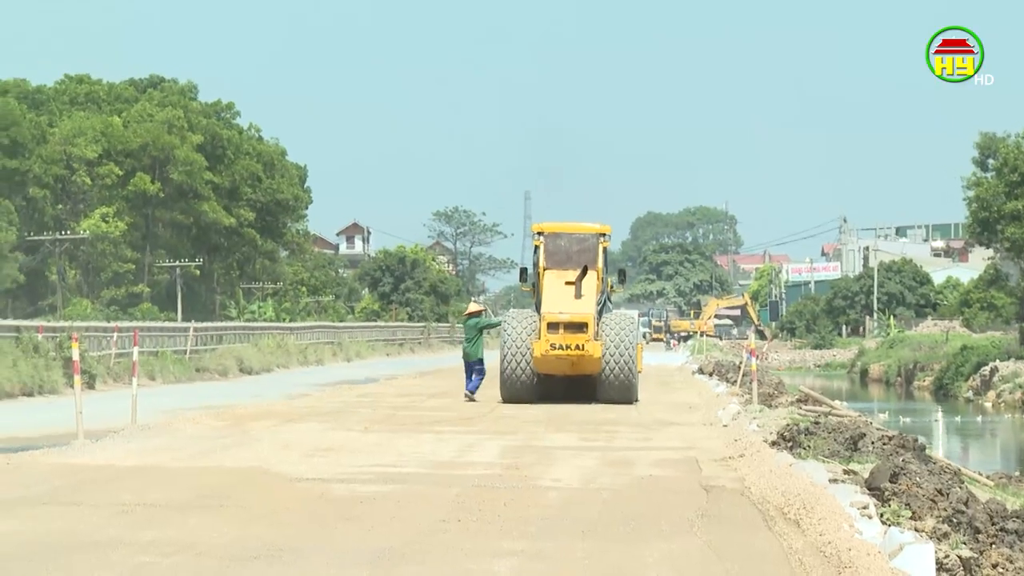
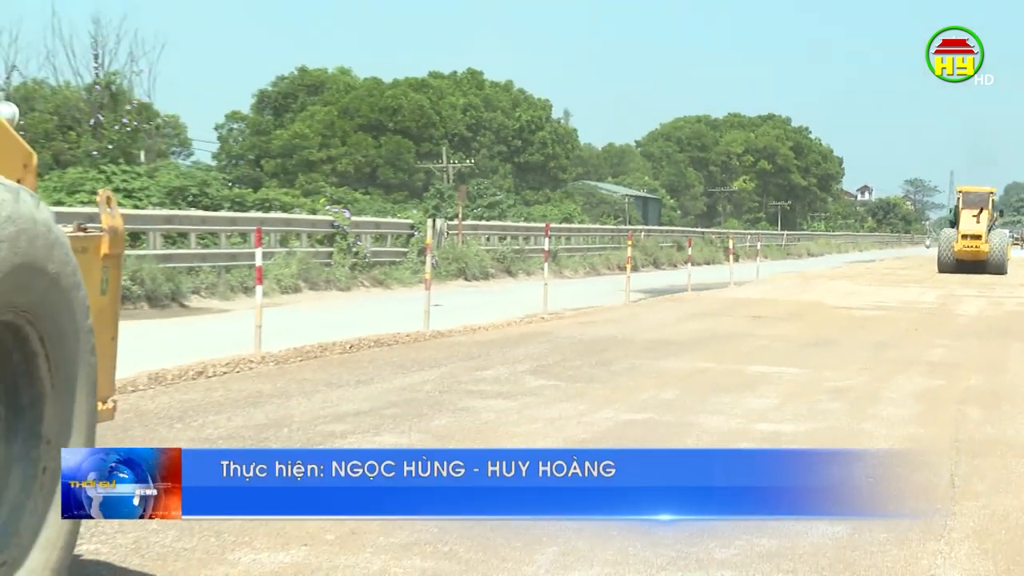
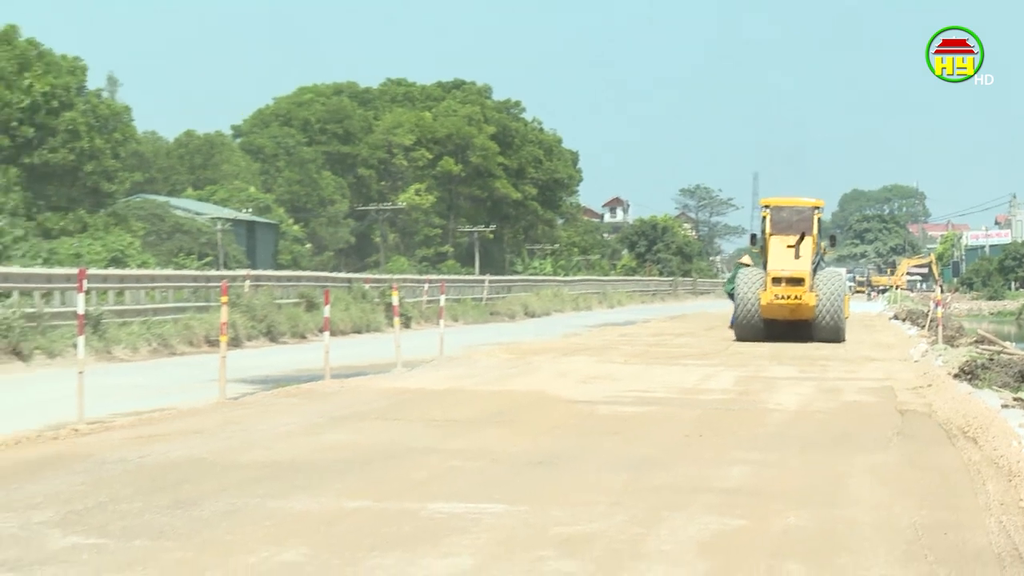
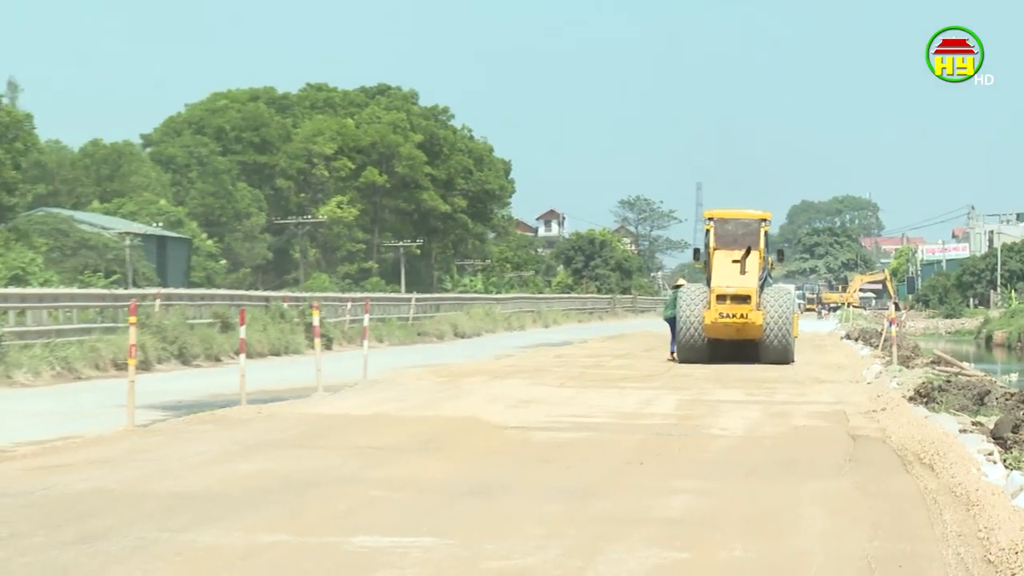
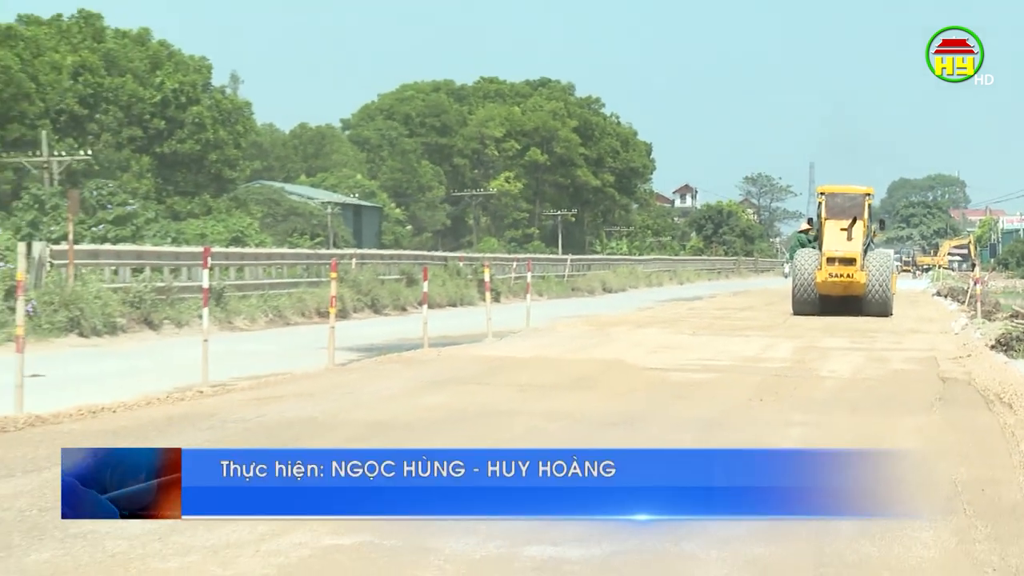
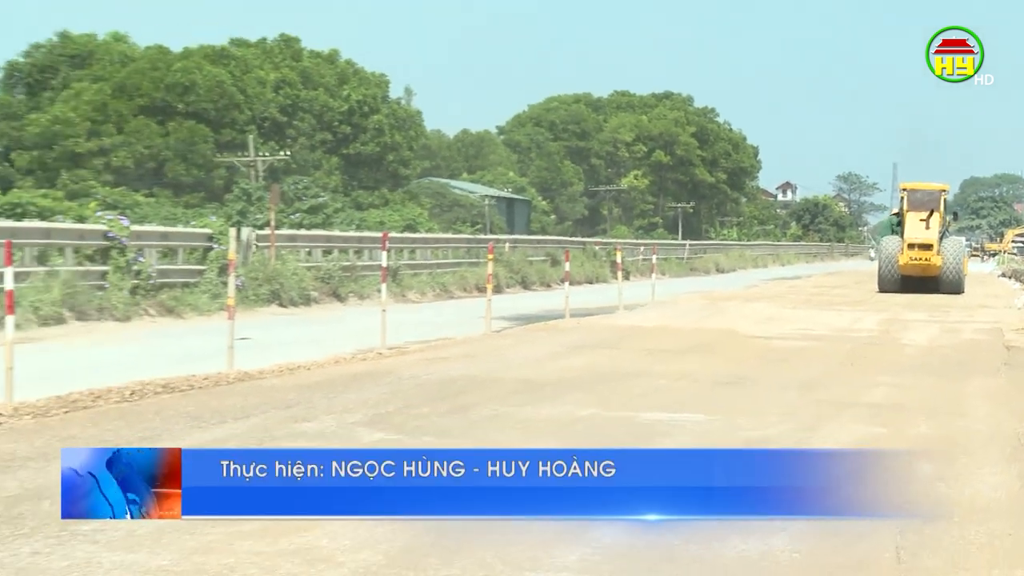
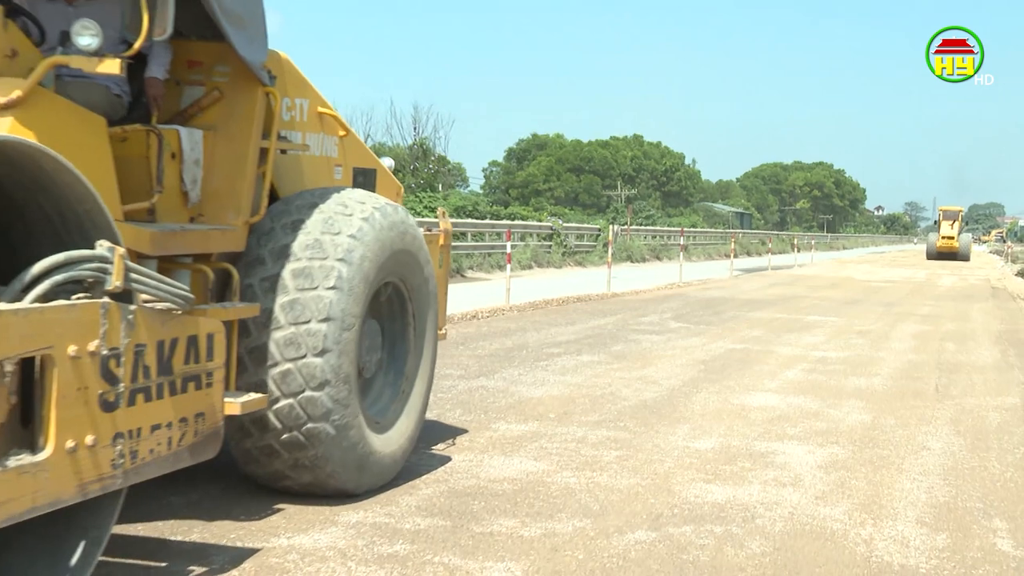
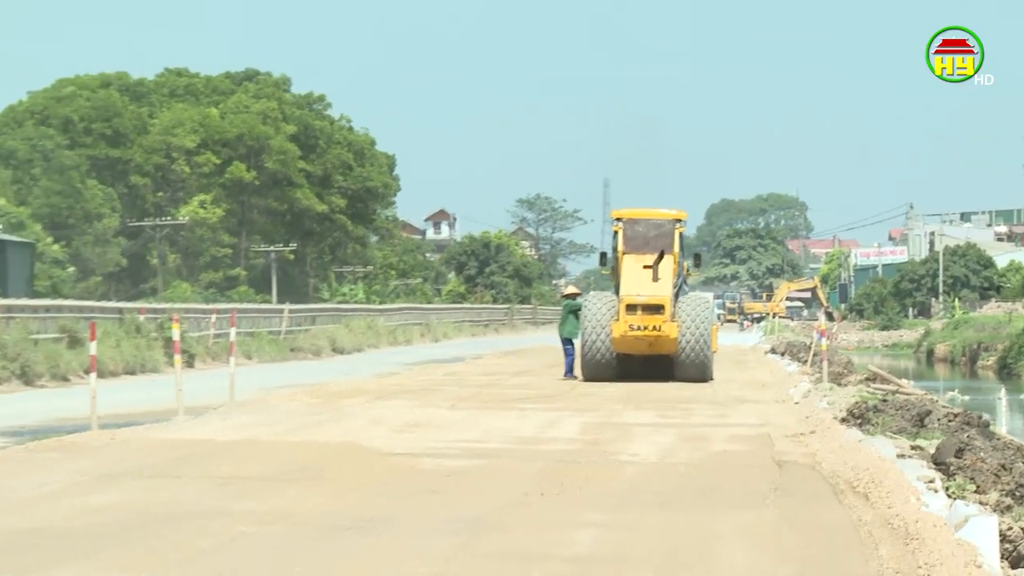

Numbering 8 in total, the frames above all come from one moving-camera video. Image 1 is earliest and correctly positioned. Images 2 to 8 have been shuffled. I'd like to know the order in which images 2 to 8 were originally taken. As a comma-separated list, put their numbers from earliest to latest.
8, 4, 3, 5, 6, 2, 7
